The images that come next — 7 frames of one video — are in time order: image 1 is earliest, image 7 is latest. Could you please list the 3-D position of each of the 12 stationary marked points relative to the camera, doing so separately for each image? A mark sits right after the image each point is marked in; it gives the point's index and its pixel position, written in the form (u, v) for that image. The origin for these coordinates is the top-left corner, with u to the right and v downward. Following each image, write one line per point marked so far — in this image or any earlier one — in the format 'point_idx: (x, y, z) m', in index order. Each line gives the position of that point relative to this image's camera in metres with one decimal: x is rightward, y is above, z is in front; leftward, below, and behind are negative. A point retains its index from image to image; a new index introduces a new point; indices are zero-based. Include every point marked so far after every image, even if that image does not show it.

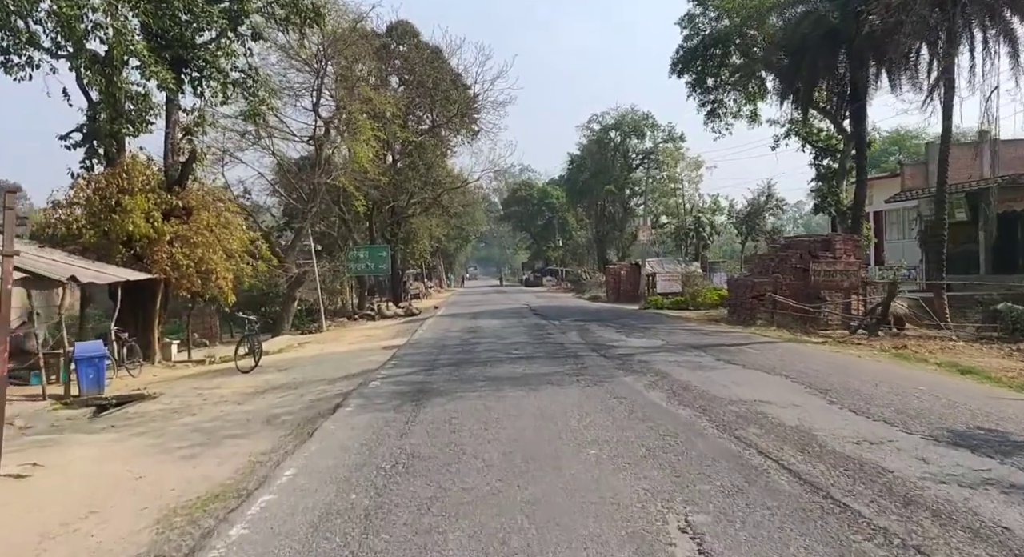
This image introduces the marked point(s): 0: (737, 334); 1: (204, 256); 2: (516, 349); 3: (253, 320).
0: (+4.5, -1.1, +14.9) m
1: (-7.1, +0.6, +17.0) m
2: (+0.1, -1.3, +13.4) m
3: (-5.1, -0.8, +14.5) m
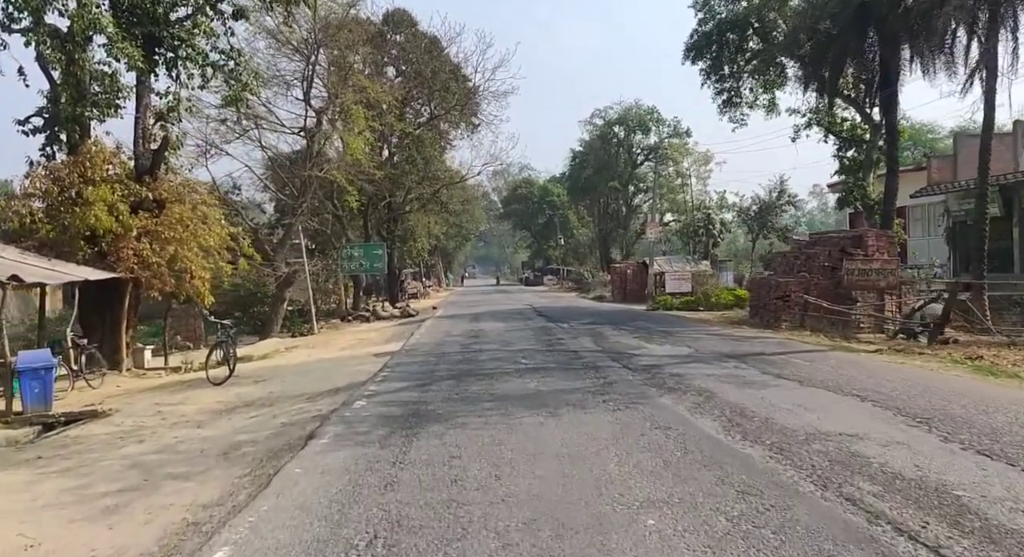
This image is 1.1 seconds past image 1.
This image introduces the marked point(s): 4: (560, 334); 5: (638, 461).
0: (+4.6, -1.1, +13.3) m
1: (-6.9, +0.6, +15.4) m
2: (+0.2, -1.3, +11.8) m
3: (-4.9, -0.8, +12.8) m
4: (+1.0, -1.2, +16.1) m
5: (+0.9, -1.3, +5.2) m
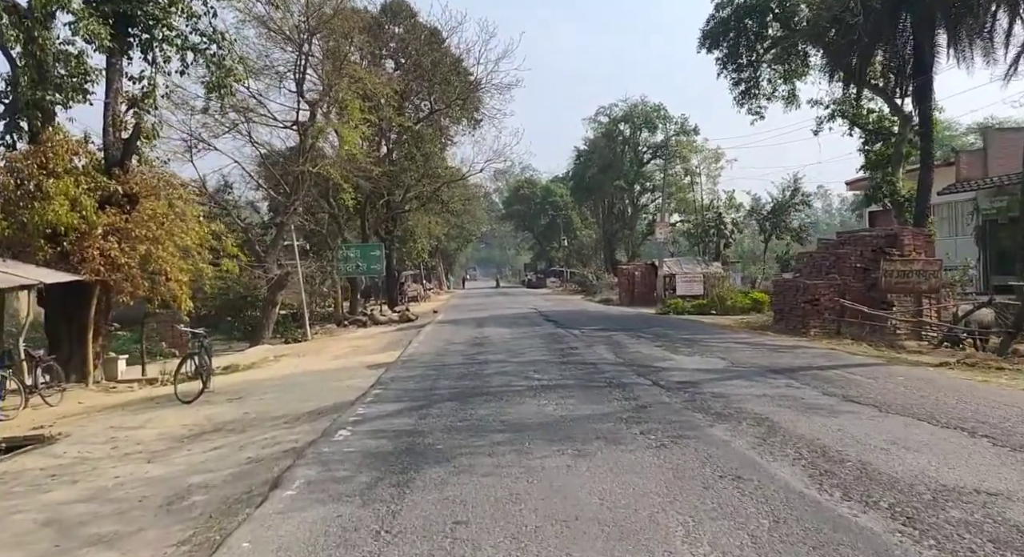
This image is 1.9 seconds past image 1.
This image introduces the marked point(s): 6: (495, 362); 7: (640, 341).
0: (+4.8, -1.1, +11.8) m
1: (-6.8, +0.5, +13.9) m
2: (+0.3, -1.3, +10.4) m
3: (-4.8, -0.8, +11.4) m
4: (+1.2, -1.3, +14.6) m
5: (+1.0, -1.3, +3.7) m
6: (-0.3, -1.4, +12.2) m
7: (+2.5, -1.2, +14.2) m
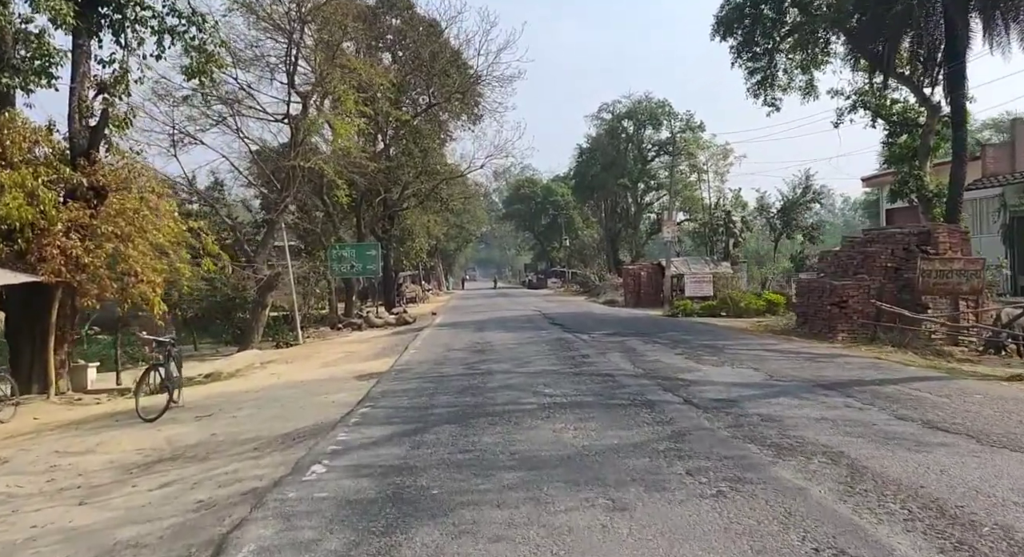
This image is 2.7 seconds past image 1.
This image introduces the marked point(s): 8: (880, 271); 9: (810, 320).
0: (+4.9, -1.1, +10.6) m
1: (-6.7, +0.5, +12.6) m
2: (+0.4, -1.3, +9.1) m
3: (-4.7, -0.8, +10.1) m
4: (+1.3, -1.3, +13.3) m
5: (+1.1, -1.3, +2.5) m
6: (-0.2, -1.4, +10.9) m
7: (+2.5, -1.2, +13.0) m
8: (+8.2, +0.2, +16.4) m
9: (+7.0, -1.0, +17.4) m
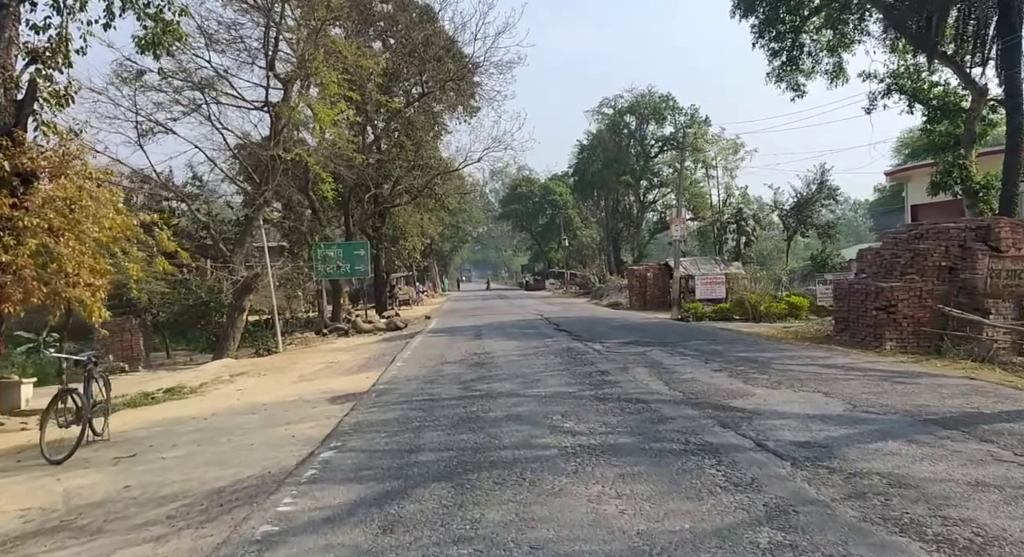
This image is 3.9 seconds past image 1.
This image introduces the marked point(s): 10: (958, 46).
0: (+5.0, -1.1, +8.6) m
1: (-6.6, +0.5, +10.6) m
2: (+0.5, -1.4, +7.1) m
3: (-4.6, -0.9, +8.1) m
4: (+1.3, -1.3, +11.3) m
5: (+1.2, -1.3, +0.4) m
6: (-0.1, -1.4, +8.9) m
7: (+2.6, -1.2, +11.0) m
8: (+8.2, +0.2, +14.5) m
9: (+7.1, -1.0, +15.5) m
10: (+11.0, +5.7, +18.2) m
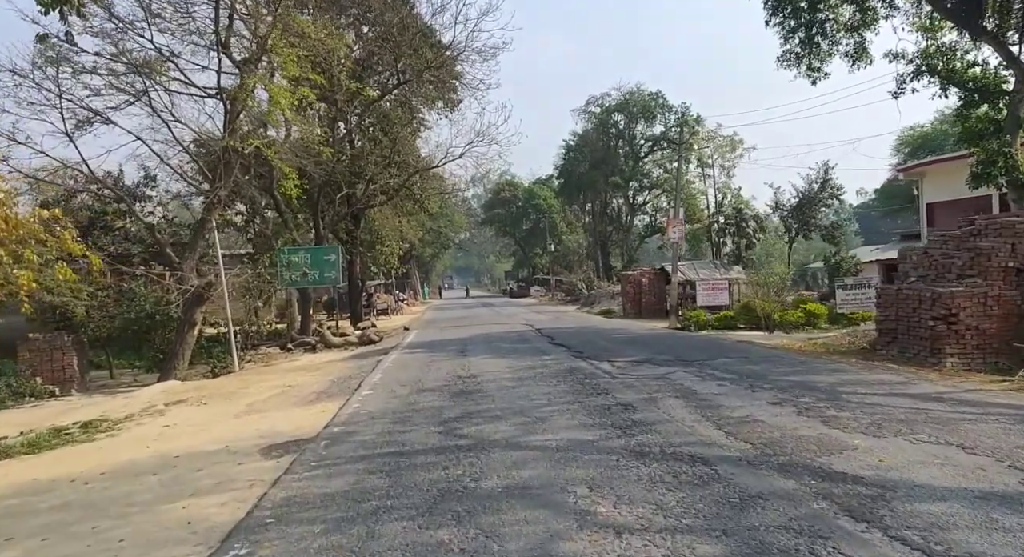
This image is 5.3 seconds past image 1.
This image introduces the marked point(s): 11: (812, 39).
0: (+4.9, -1.2, +6.3) m
1: (-6.7, +0.3, +8.0) m
2: (+0.5, -1.4, +4.7) m
3: (-4.6, -1.0, +5.6) m
4: (+1.3, -1.4, +9.0) m
5: (+1.4, -1.3, -1.9) m
6: (-0.1, -1.5, +6.5) m
7: (+2.6, -1.3, +8.6) m
8: (+8.1, +0.1, +12.3) m
9: (+6.9, -1.1, +13.2) m
10: (+10.7, +5.6, +16.2) m
11: (+7.8, +6.2, +19.3) m
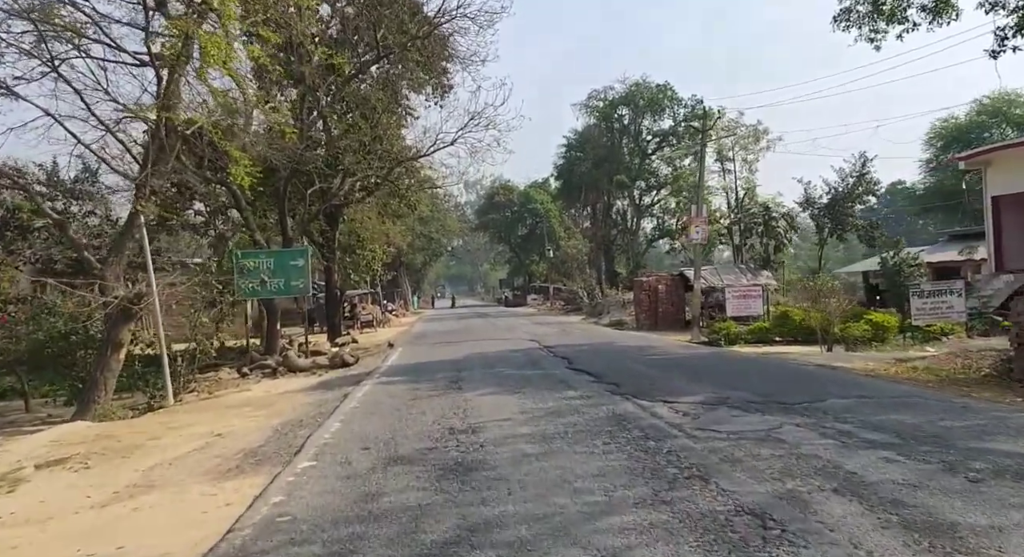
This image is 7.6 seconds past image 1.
0: (+5.2, -1.1, +2.6) m
1: (-6.5, +0.3, +4.3) m
2: (+0.8, -1.4, +0.9) m
3: (-4.4, -1.0, +1.8) m
4: (+1.5, -1.4, +5.2) m
5: (+1.7, -1.2, -5.7) m
6: (+0.1, -1.5, +2.8) m
7: (+2.8, -1.3, +4.9) m
8: (+8.2, +0.1, +8.6) m
9: (+7.1, -1.1, +9.6) m
10: (+10.8, +5.6, +12.6) m
11: (+7.8, +6.1, +15.7) m
